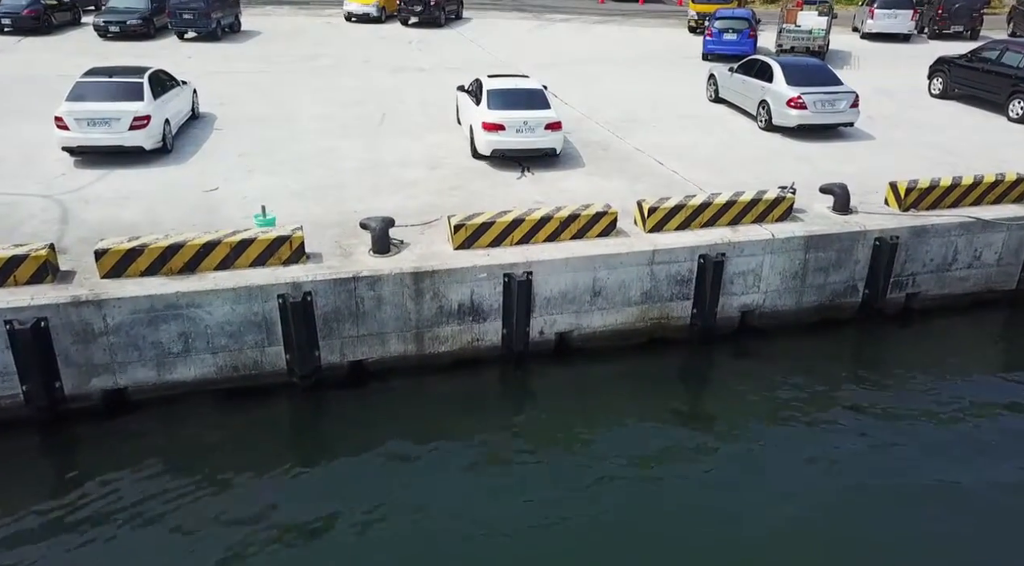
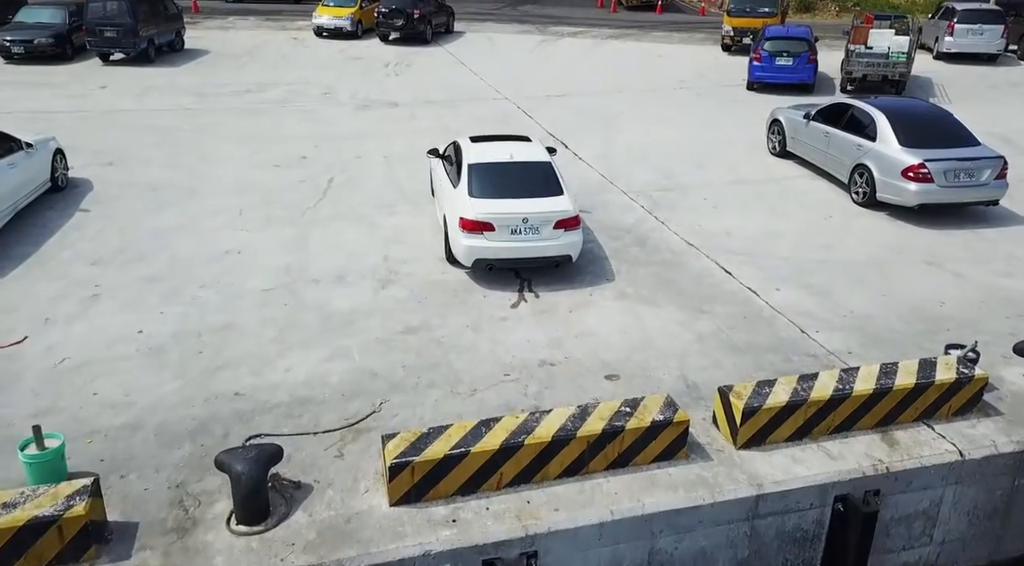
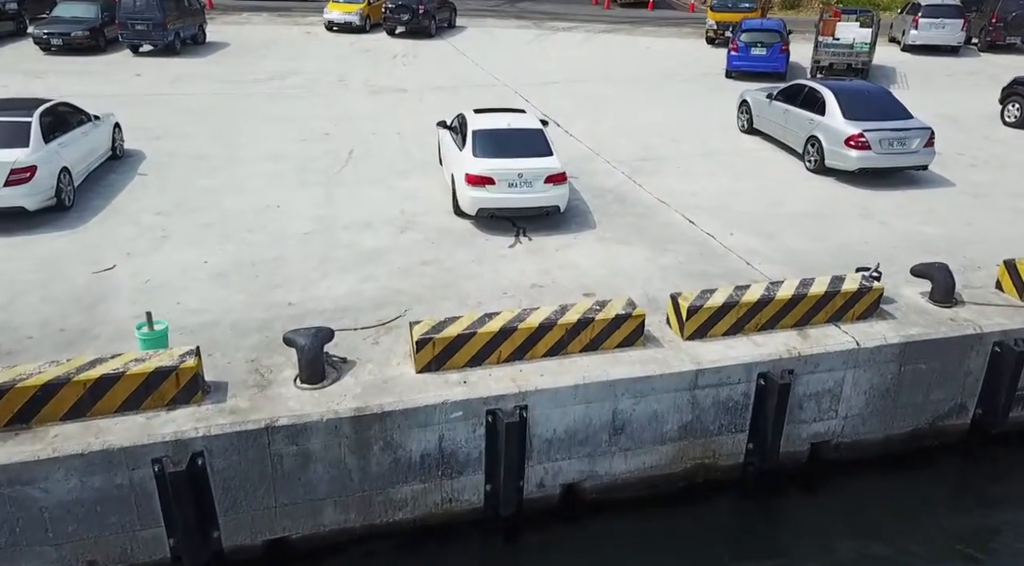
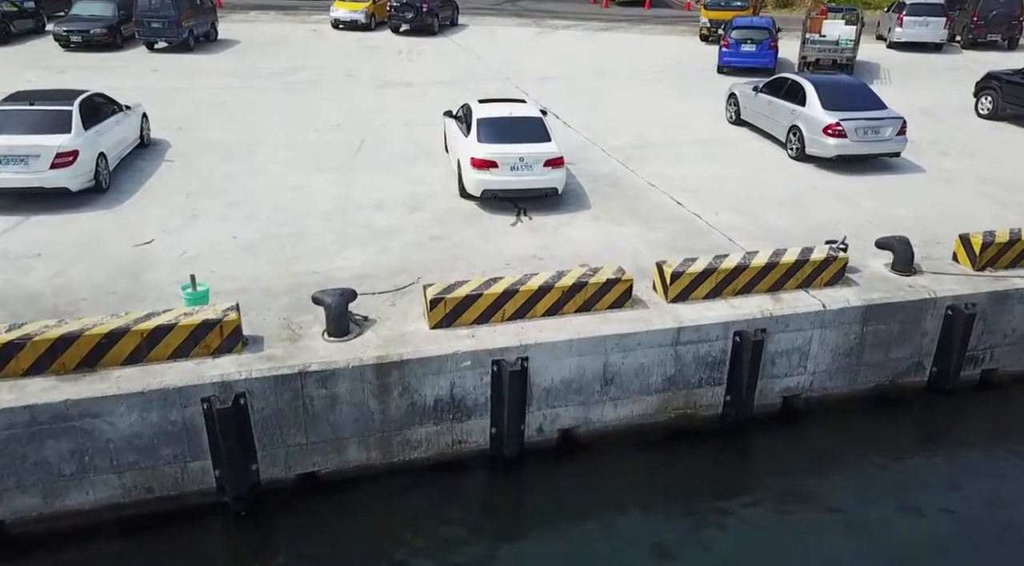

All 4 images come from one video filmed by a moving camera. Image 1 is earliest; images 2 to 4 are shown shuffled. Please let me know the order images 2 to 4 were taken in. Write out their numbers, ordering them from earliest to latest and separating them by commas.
4, 3, 2
